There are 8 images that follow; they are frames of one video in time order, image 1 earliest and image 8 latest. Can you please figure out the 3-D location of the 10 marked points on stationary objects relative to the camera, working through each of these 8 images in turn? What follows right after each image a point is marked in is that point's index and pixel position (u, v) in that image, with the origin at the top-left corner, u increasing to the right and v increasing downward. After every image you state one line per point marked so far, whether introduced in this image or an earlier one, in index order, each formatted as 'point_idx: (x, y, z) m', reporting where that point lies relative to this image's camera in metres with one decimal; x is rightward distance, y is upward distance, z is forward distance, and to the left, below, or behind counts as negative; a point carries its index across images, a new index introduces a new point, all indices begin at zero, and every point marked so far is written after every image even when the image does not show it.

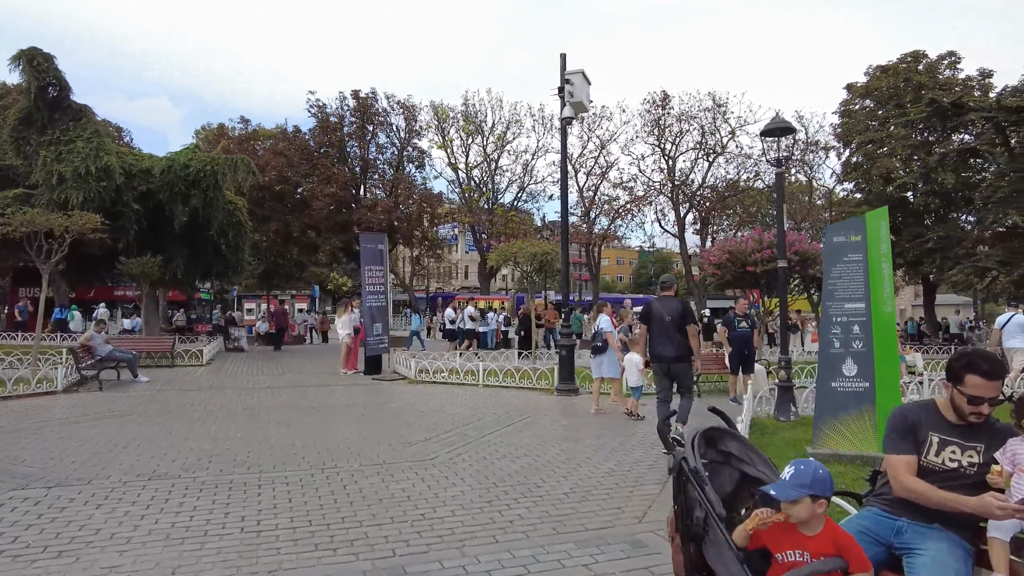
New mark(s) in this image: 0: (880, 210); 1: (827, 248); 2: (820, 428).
0: (+3.7, +0.8, +6.6) m
1: (+3.3, +0.4, +6.8) m
2: (+3.2, -1.4, +6.7) m
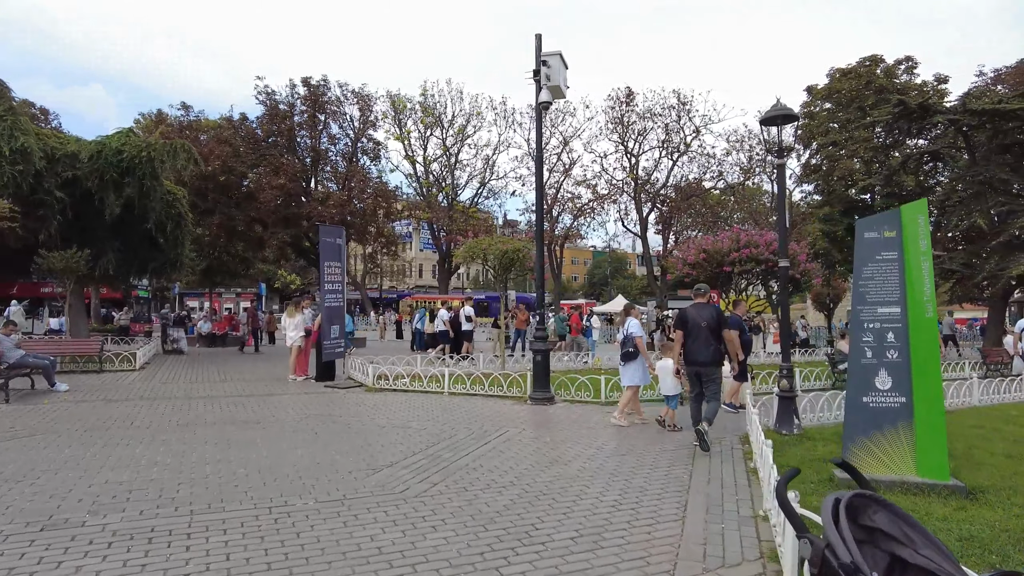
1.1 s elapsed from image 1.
0: (+3.6, +0.8, +5.8) m
1: (+3.2, +0.4, +6.0) m
2: (+3.0, -1.4, +5.9) m
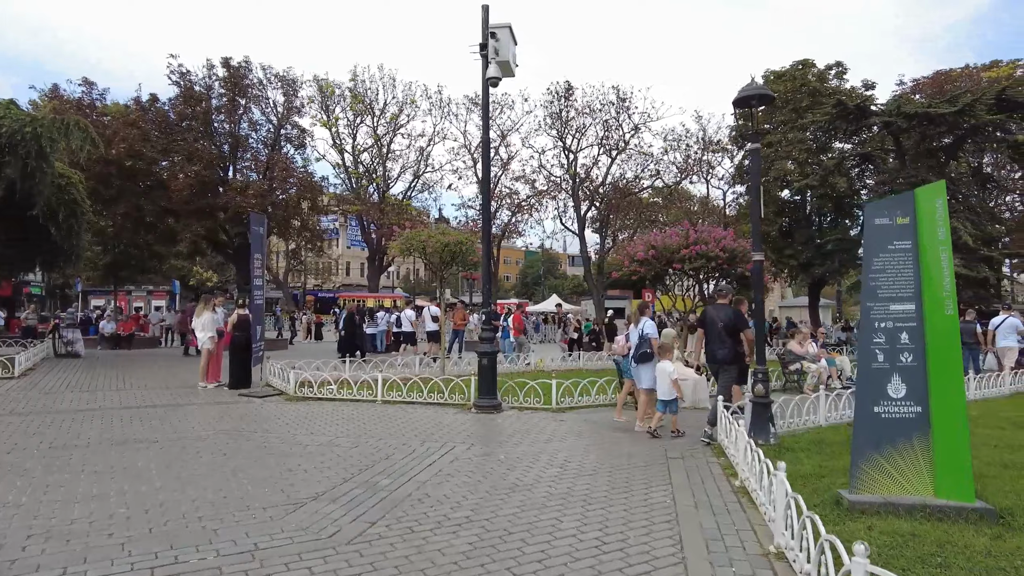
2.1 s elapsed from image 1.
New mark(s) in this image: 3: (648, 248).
0: (+3.3, +0.8, +5.1) m
1: (+2.8, +0.4, +5.2) m
2: (+2.7, -1.4, +5.1) m
3: (+3.2, +0.9, +15.1) m
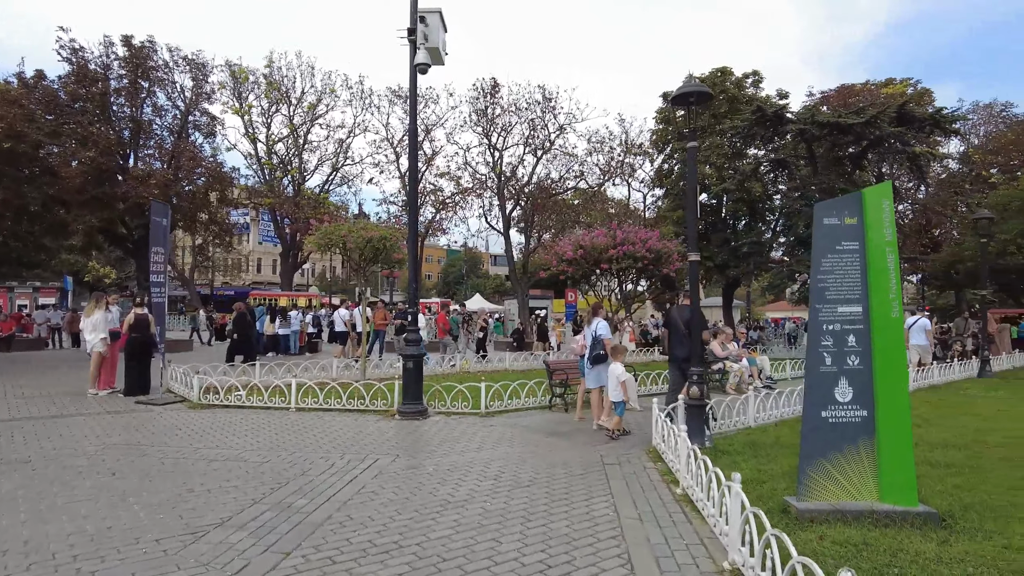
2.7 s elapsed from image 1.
0: (+2.8, +0.8, +5.0) m
1: (+2.3, +0.4, +5.1) m
2: (+2.2, -1.4, +5.0) m
3: (+1.5, +0.9, +14.9) m
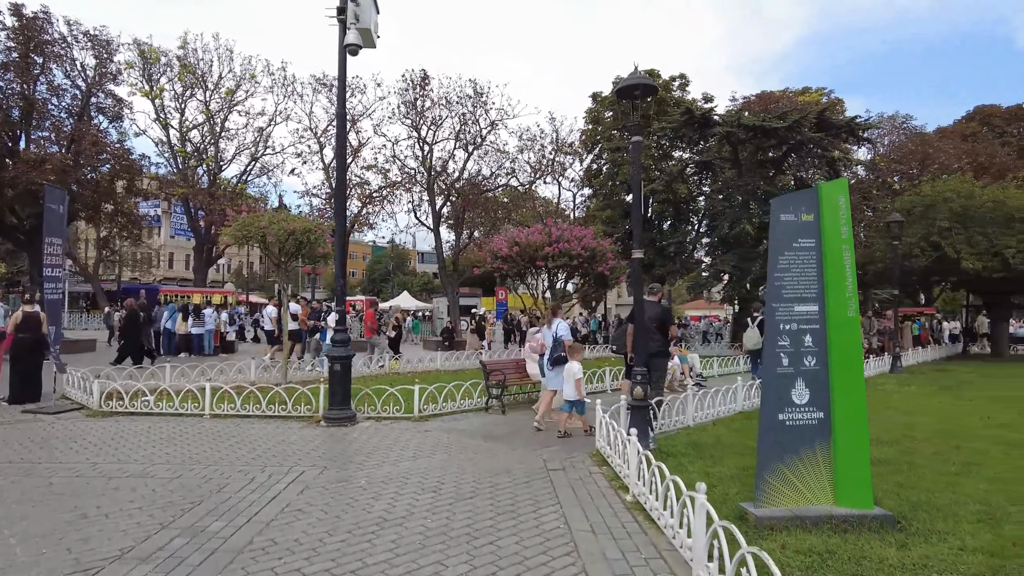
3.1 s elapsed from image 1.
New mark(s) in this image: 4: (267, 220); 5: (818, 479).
0: (+2.5, +0.8, +4.9) m
1: (+2.0, +0.5, +4.9) m
2: (+1.8, -1.4, +4.8) m
3: (0.0, +1.0, +14.6) m
4: (-4.5, +1.3, +12.1) m
5: (+2.2, -1.4, +4.8) m
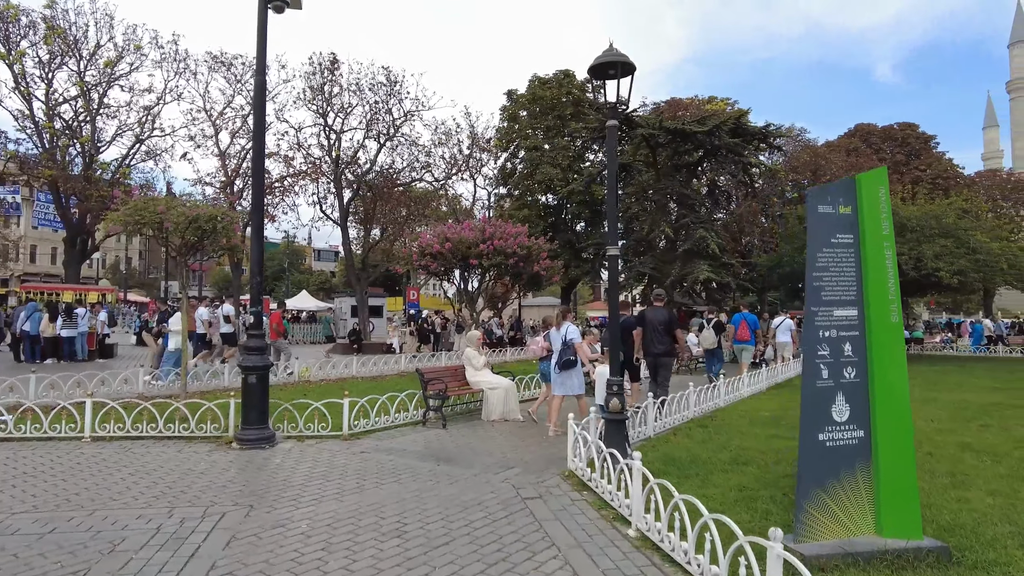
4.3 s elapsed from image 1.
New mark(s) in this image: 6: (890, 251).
0: (+2.4, +0.8, +4.3) m
1: (+1.9, +0.4, +4.3) m
2: (+1.8, -1.4, +4.1) m
3: (-1.4, +1.0, +13.6) m
4: (-5.5, +1.3, +10.4) m
5: (+2.2, -1.4, +4.2) m
6: (+2.5, +0.3, +4.3) m
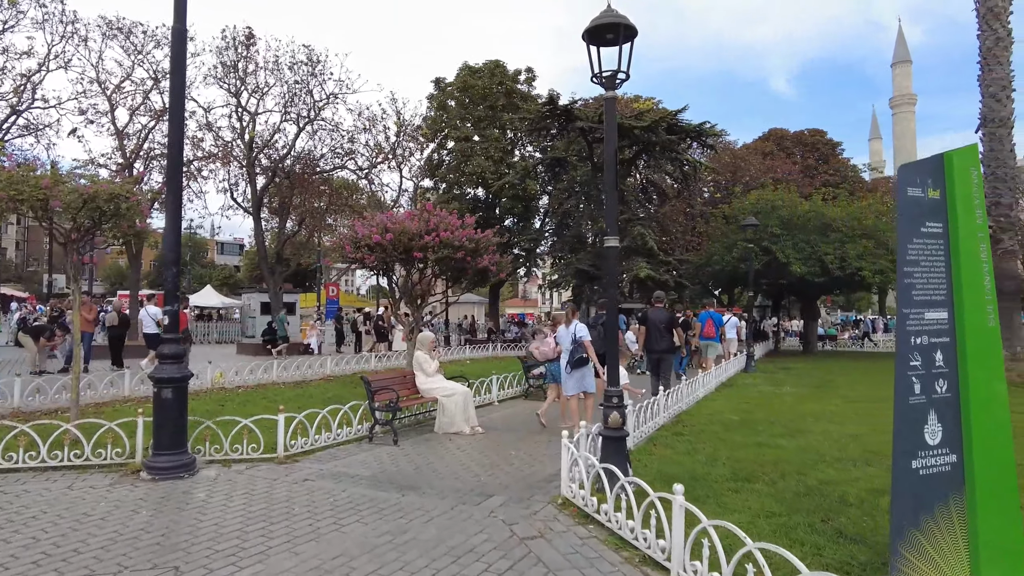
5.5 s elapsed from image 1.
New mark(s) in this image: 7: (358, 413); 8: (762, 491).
0: (+2.6, +0.8, +3.7) m
1: (+2.1, +0.5, +3.5) m
2: (+2.0, -1.4, +3.4) m
3: (-2.5, +1.1, +12.3) m
4: (-6.1, +1.4, +8.6) m
5: (+2.4, -1.4, +3.5) m
6: (+2.6, +0.3, +3.6) m
7: (-2.0, -1.6, +8.4) m
8: (+2.2, -1.8, +5.7) m
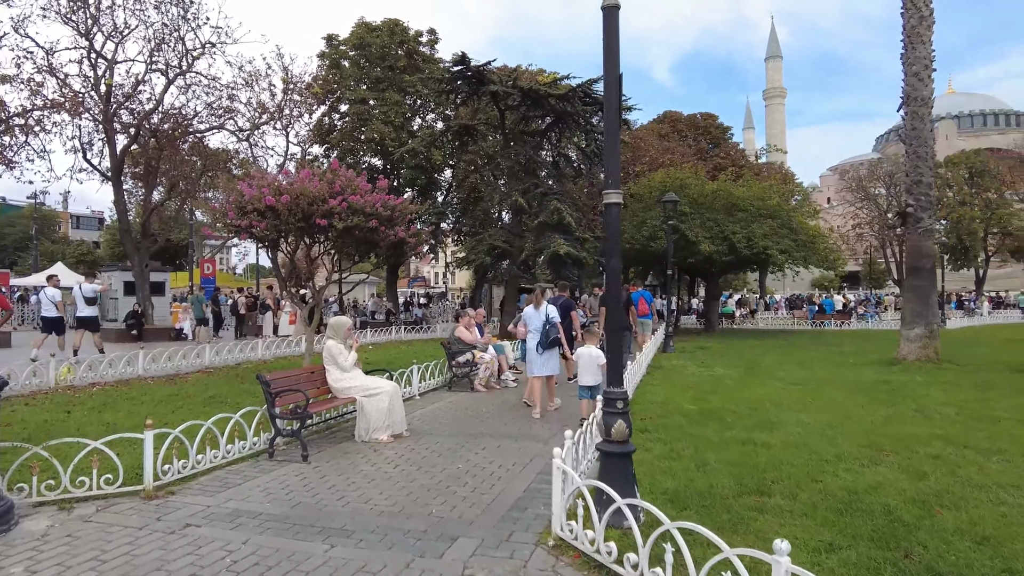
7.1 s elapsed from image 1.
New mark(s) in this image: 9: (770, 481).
0: (+2.7, +0.9, +2.6) m
1: (+2.2, +0.6, +2.4) m
2: (+2.2, -1.2, +2.3) m
3: (-3.7, +1.5, +10.3) m
4: (-6.7, +1.7, +6.0) m
5: (+2.5, -1.3, +2.5) m
6: (+2.7, +0.4, +2.6) m
7: (-2.6, -1.3, +6.6) m
8: (+1.9, -1.6, +4.6) m
9: (+2.1, -1.6, +5.3) m
